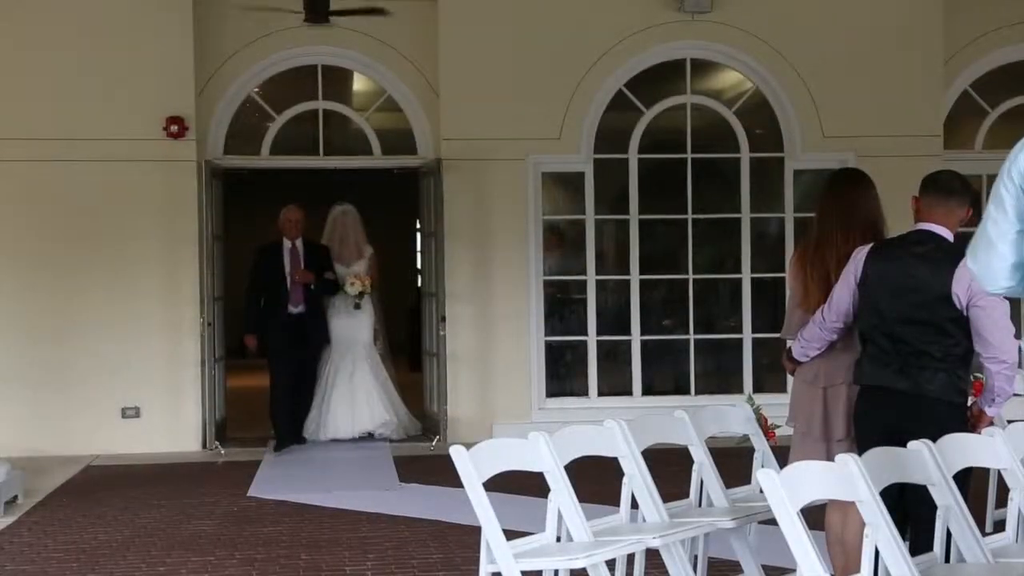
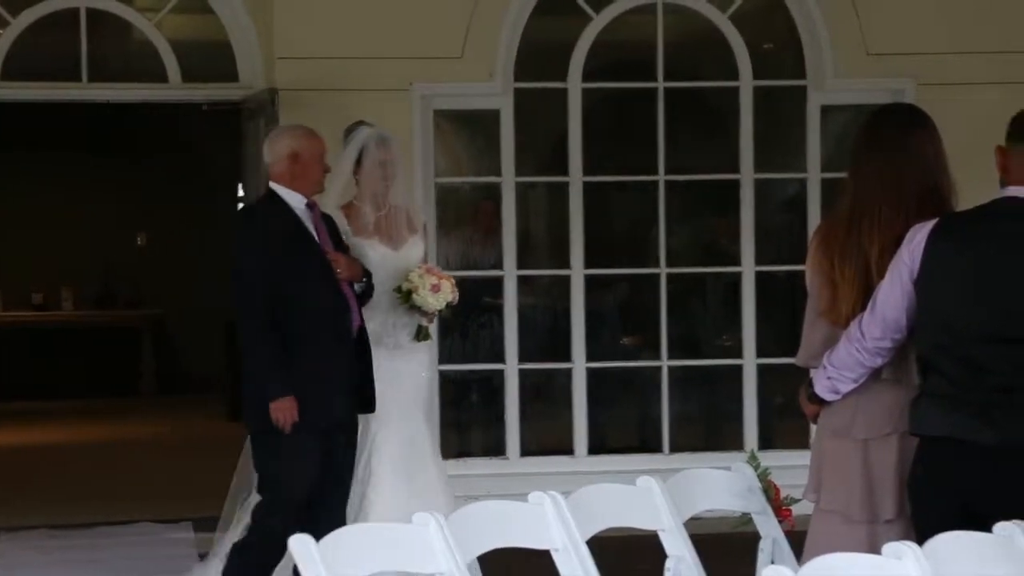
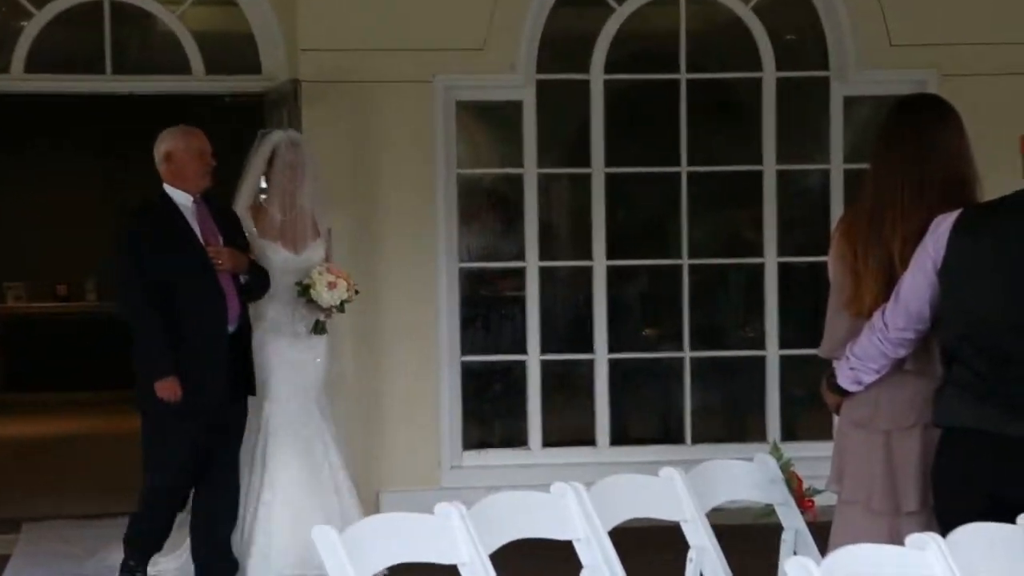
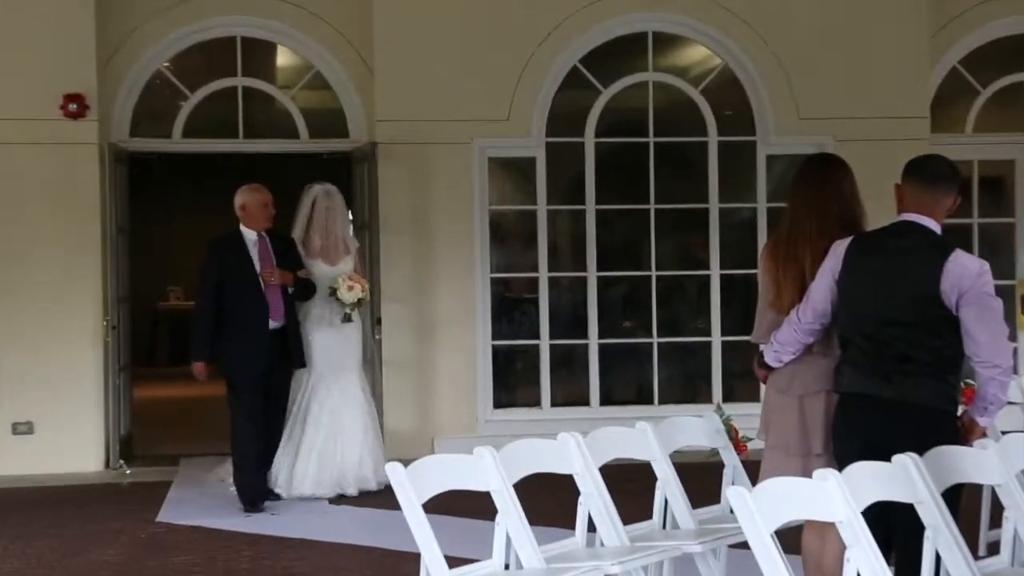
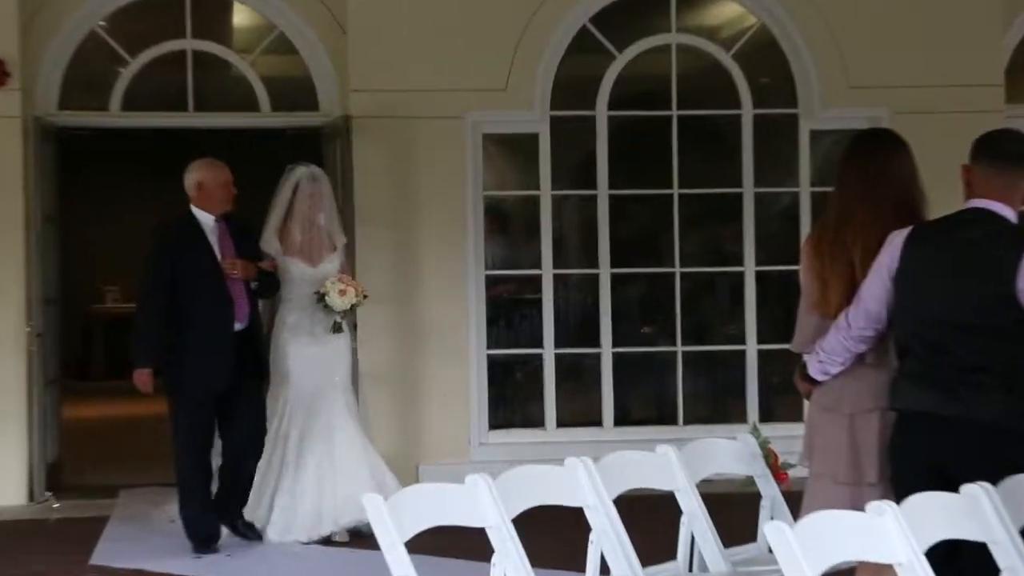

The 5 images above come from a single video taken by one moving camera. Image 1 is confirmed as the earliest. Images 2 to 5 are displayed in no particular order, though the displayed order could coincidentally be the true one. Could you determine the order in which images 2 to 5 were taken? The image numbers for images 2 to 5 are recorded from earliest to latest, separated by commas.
4, 5, 3, 2
